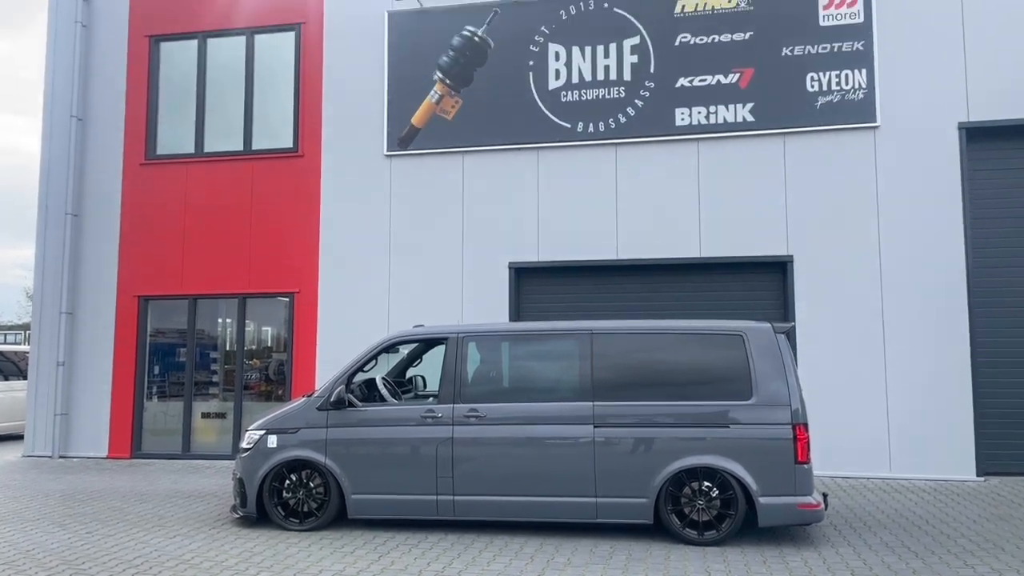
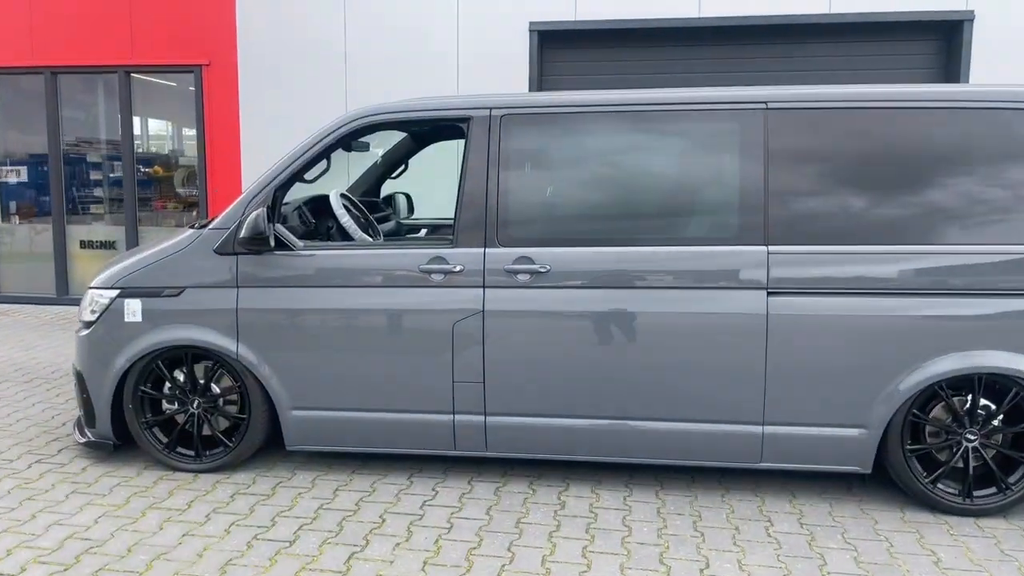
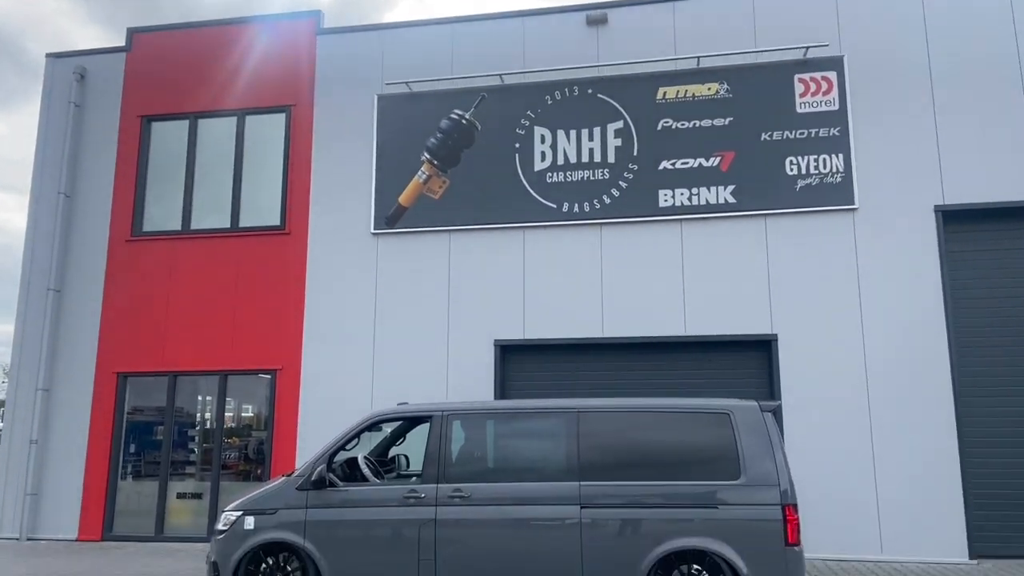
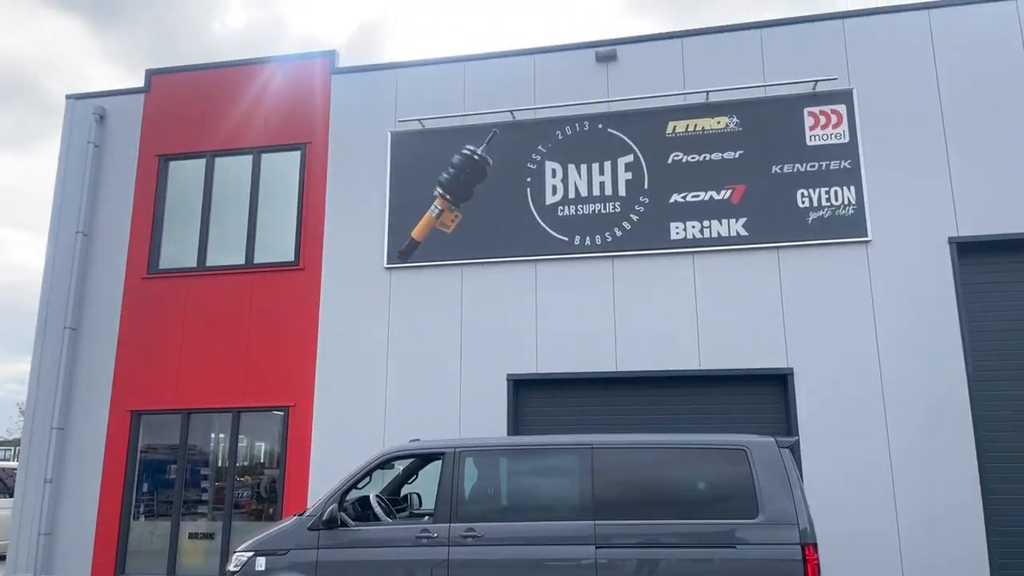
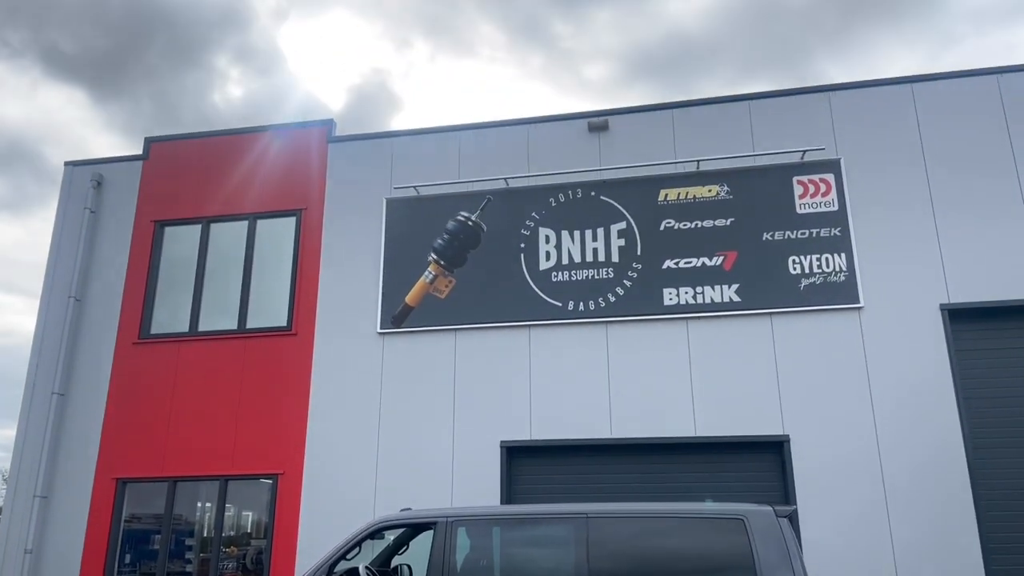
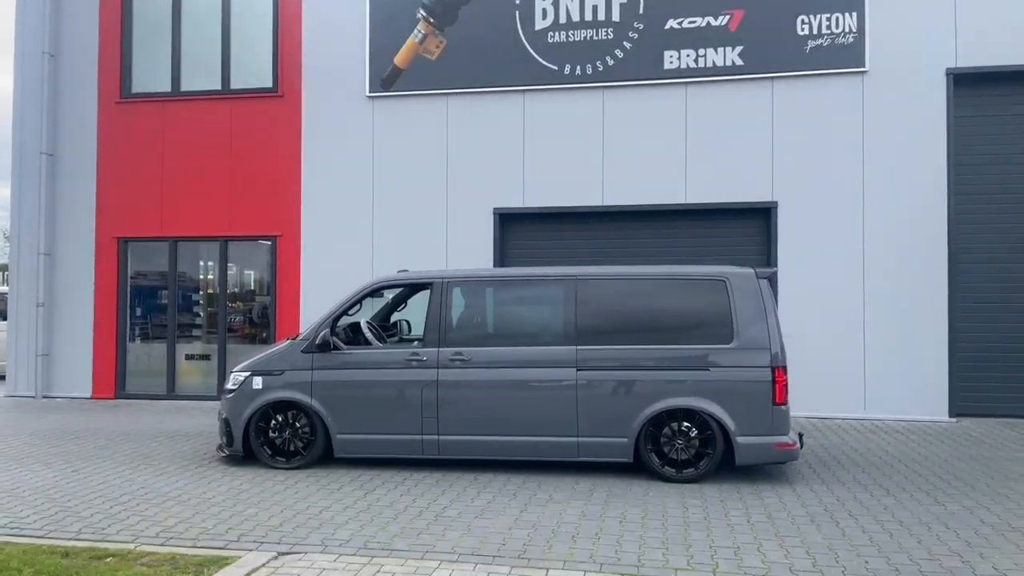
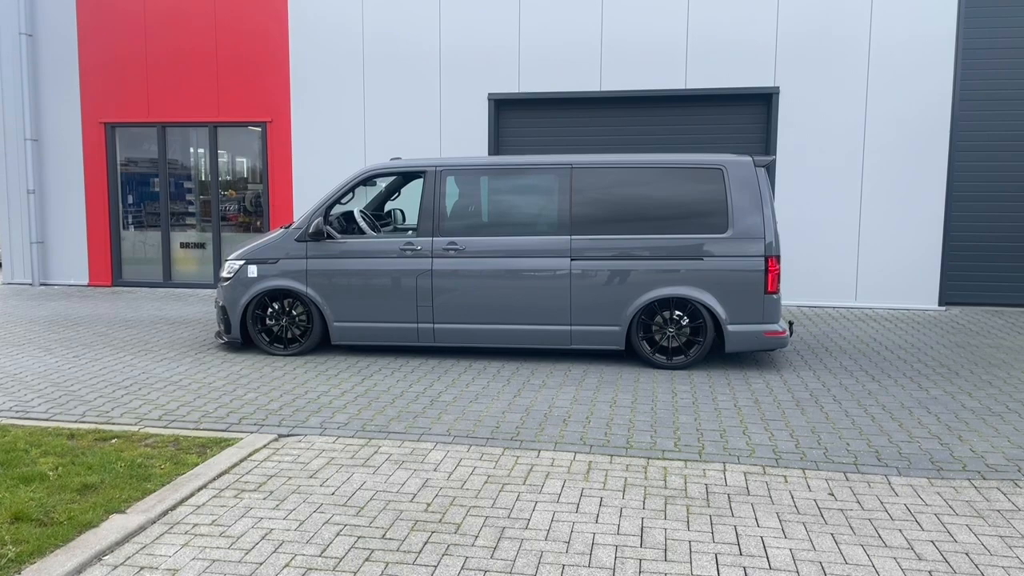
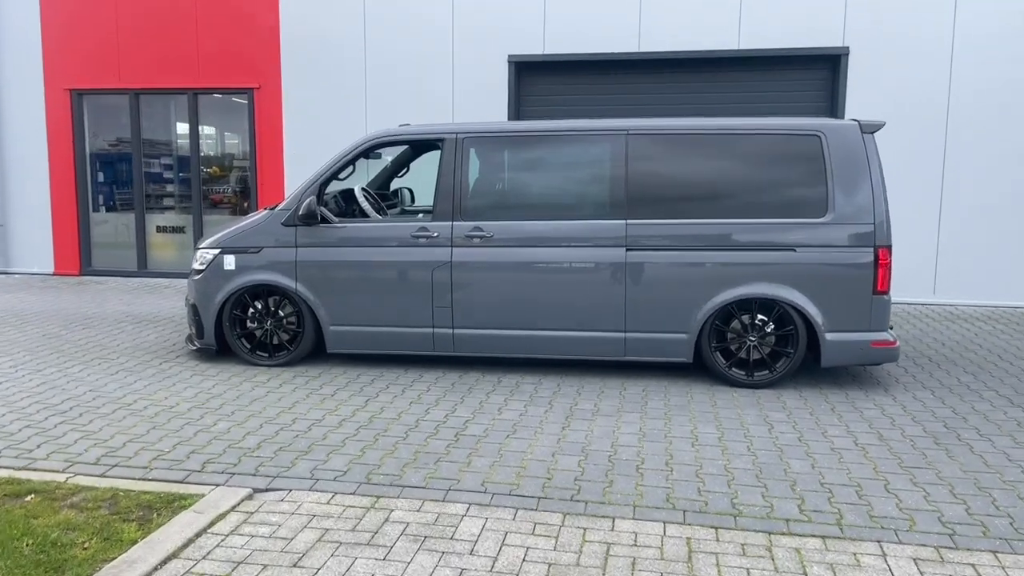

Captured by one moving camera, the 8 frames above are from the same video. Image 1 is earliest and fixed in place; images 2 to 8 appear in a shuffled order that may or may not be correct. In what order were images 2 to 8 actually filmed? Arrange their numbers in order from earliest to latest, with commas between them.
4, 5, 3, 6, 7, 8, 2
